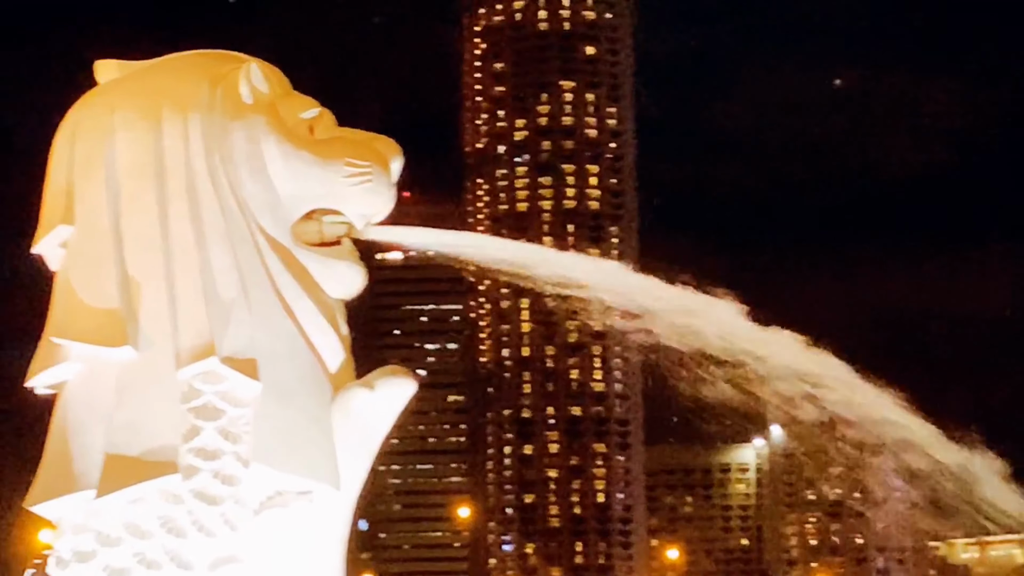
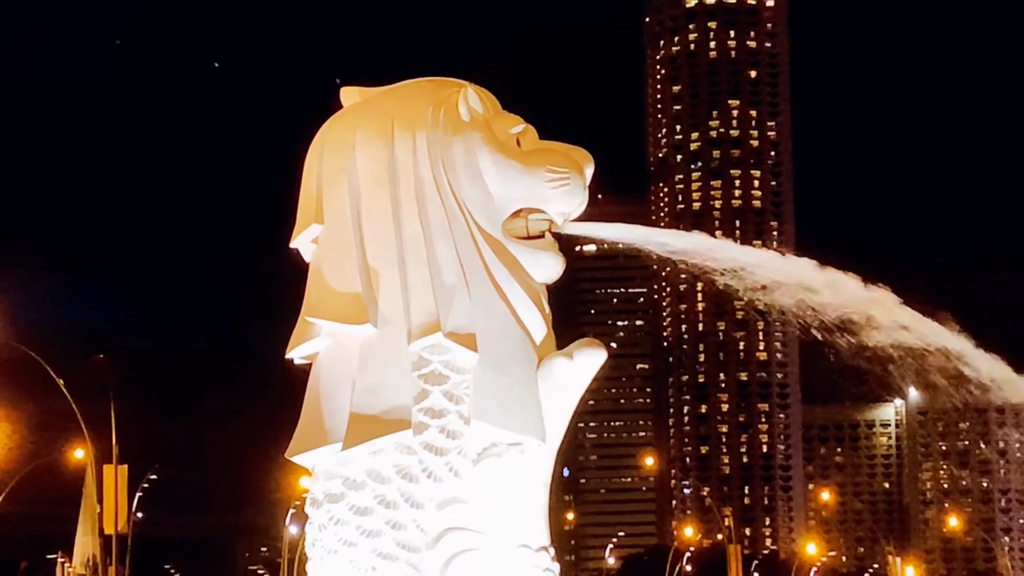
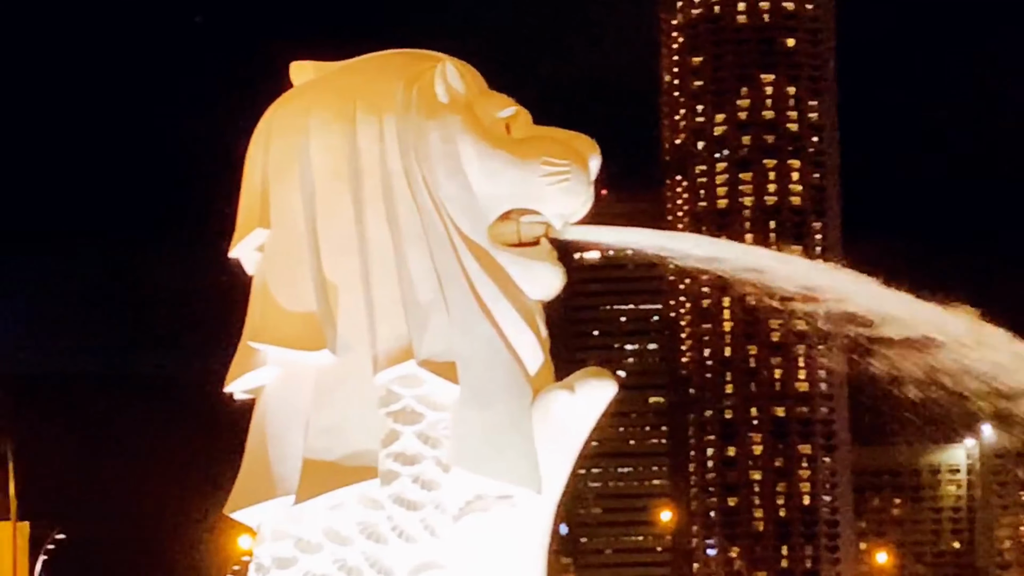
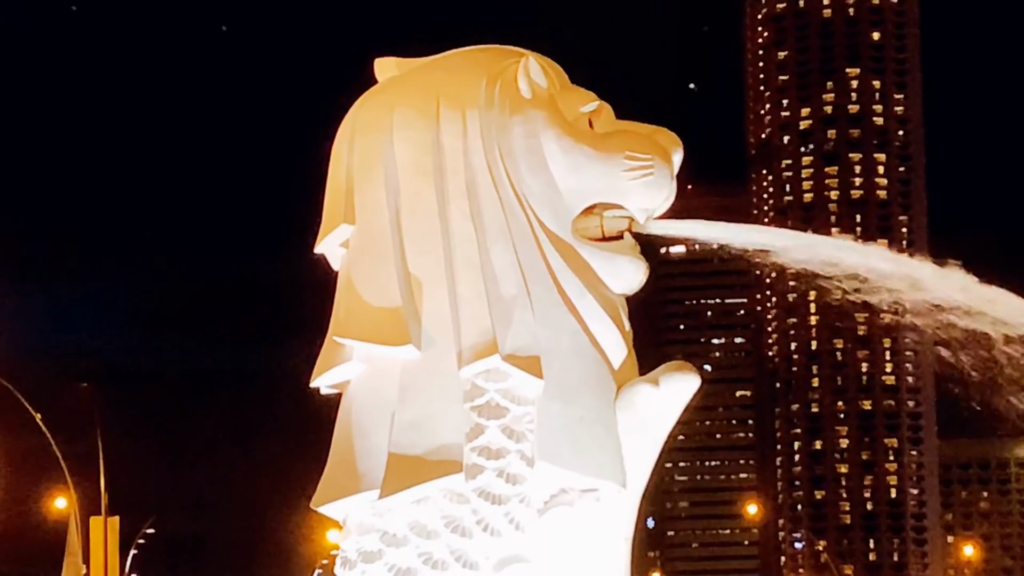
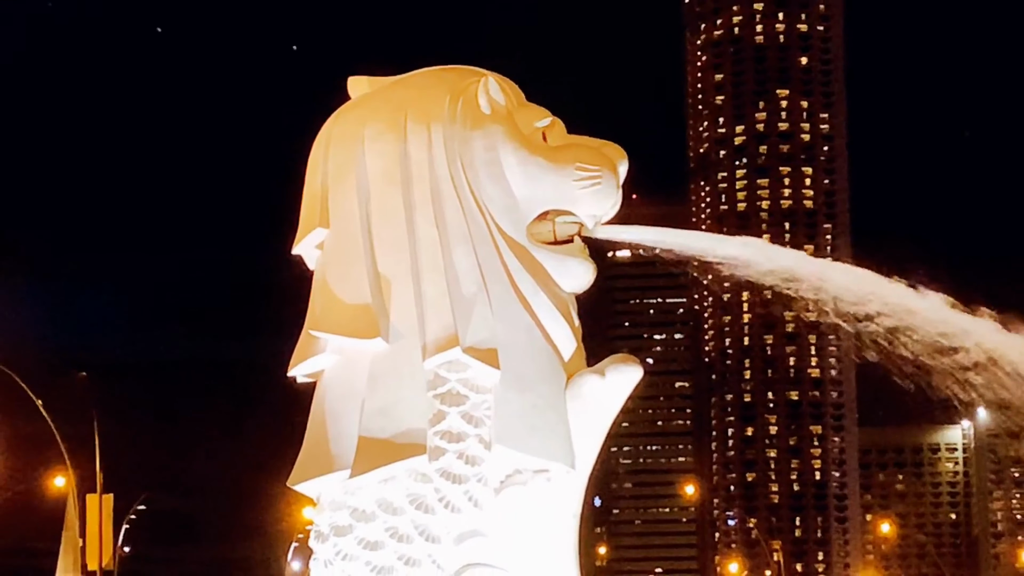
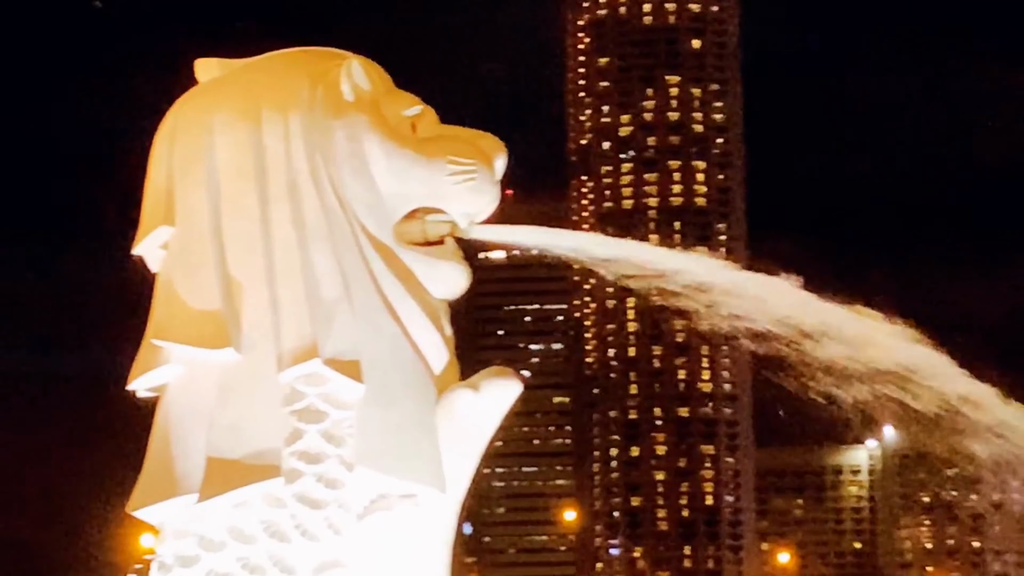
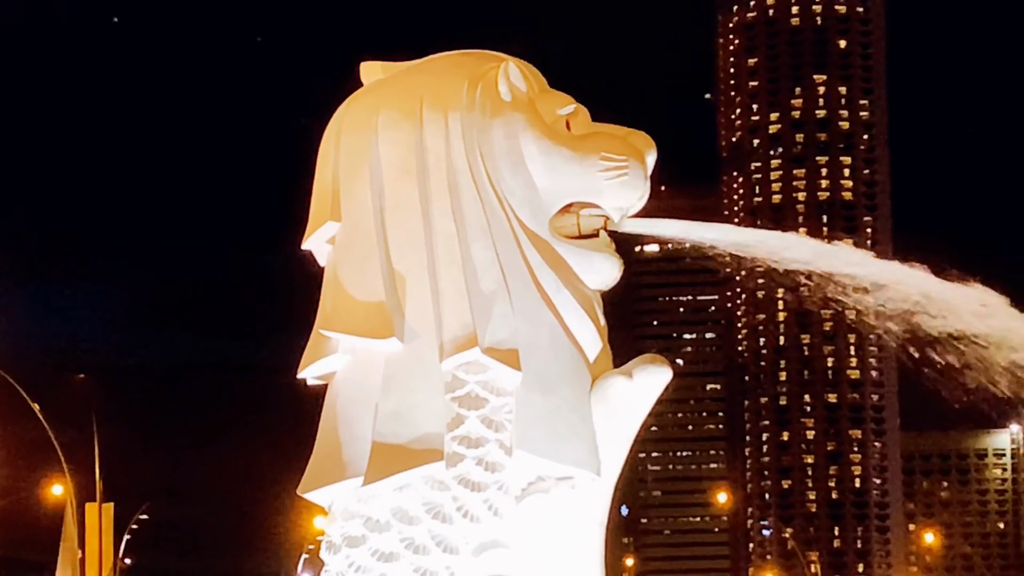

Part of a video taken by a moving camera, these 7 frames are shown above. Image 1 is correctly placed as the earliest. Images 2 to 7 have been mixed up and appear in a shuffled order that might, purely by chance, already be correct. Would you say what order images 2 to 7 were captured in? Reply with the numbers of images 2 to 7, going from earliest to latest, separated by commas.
6, 3, 4, 7, 5, 2
